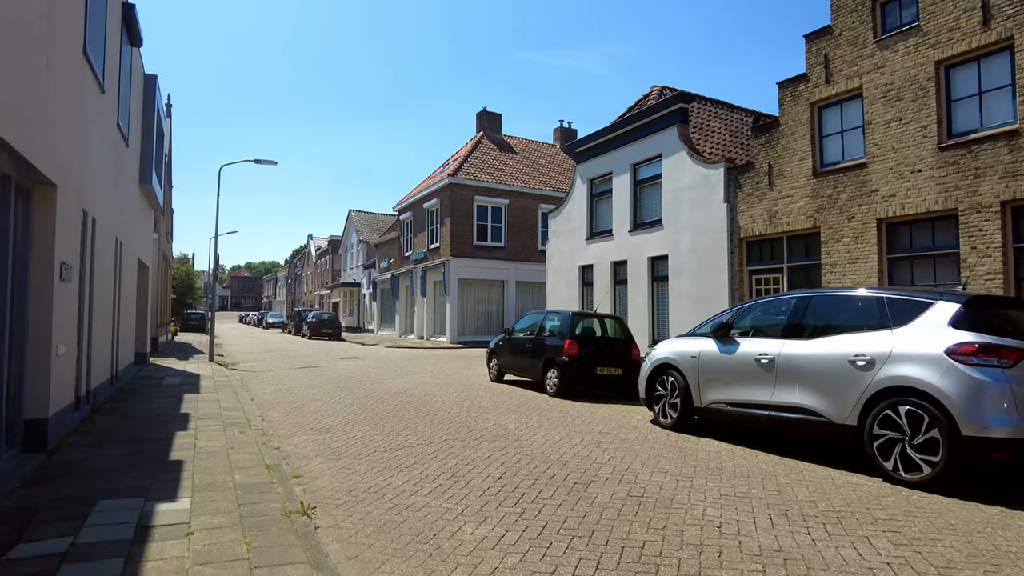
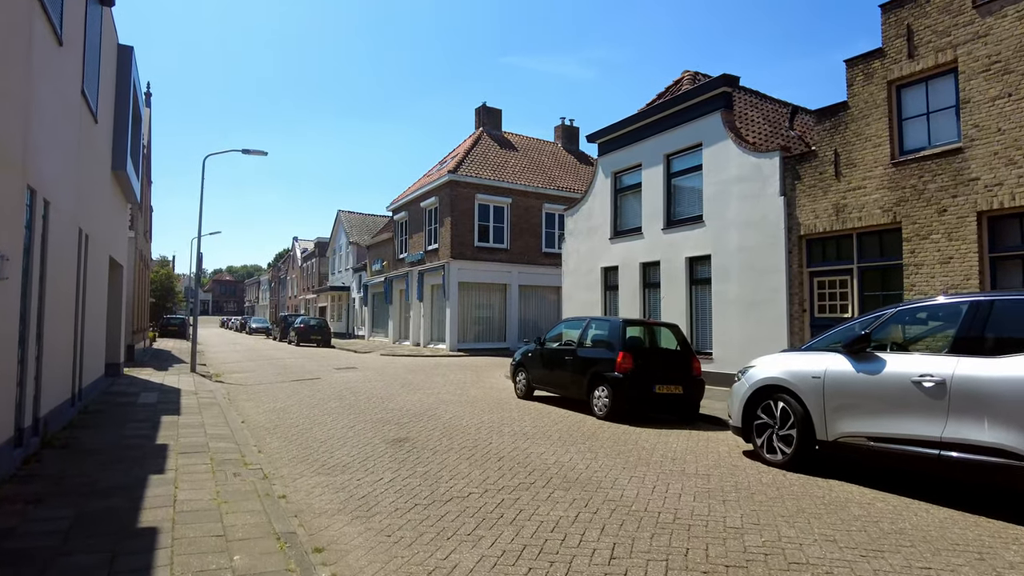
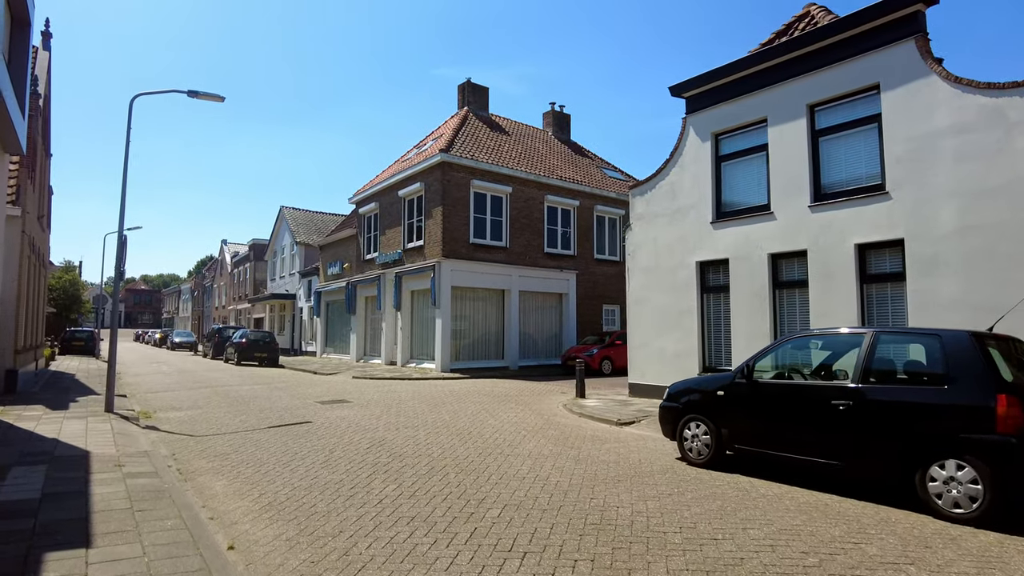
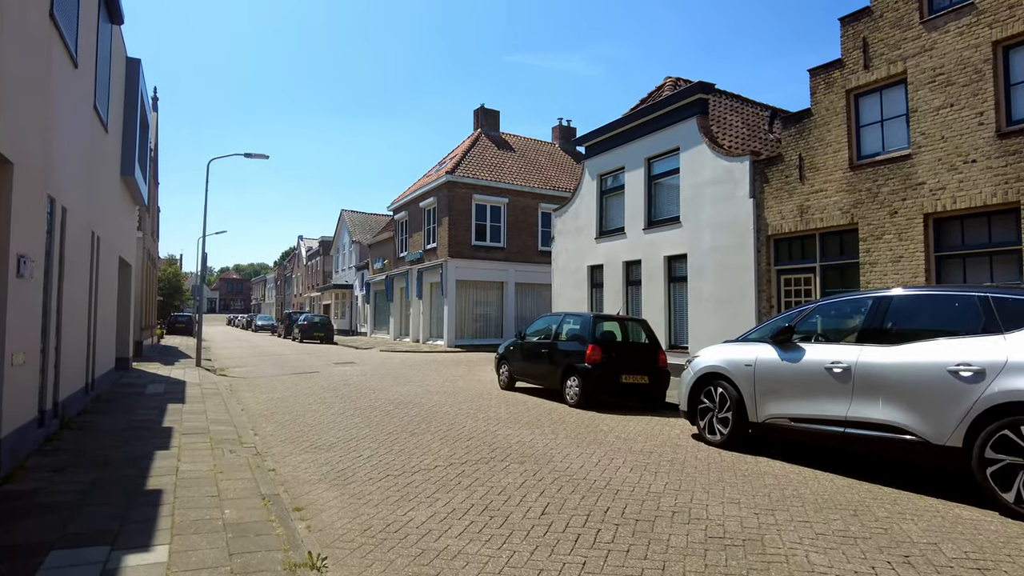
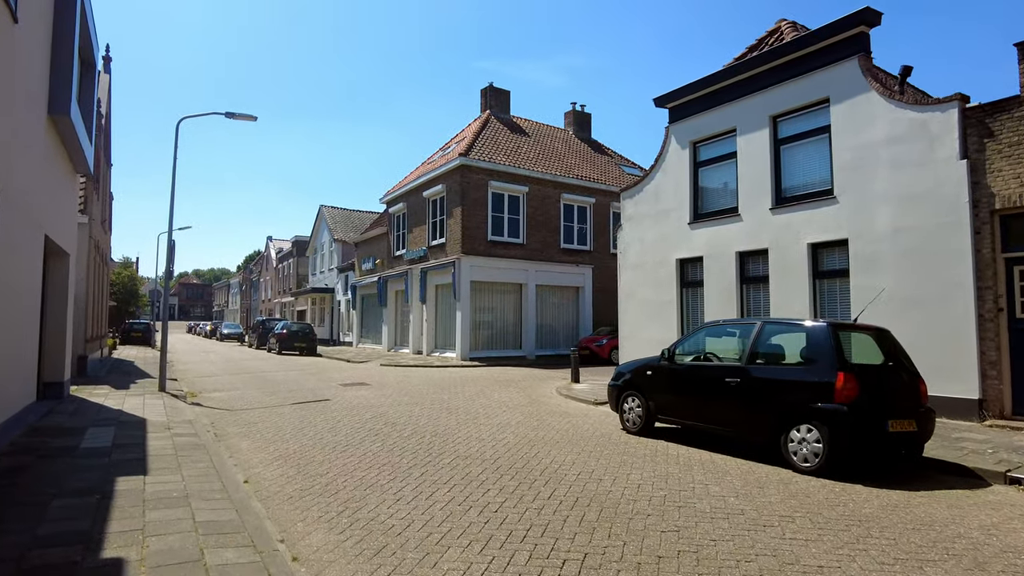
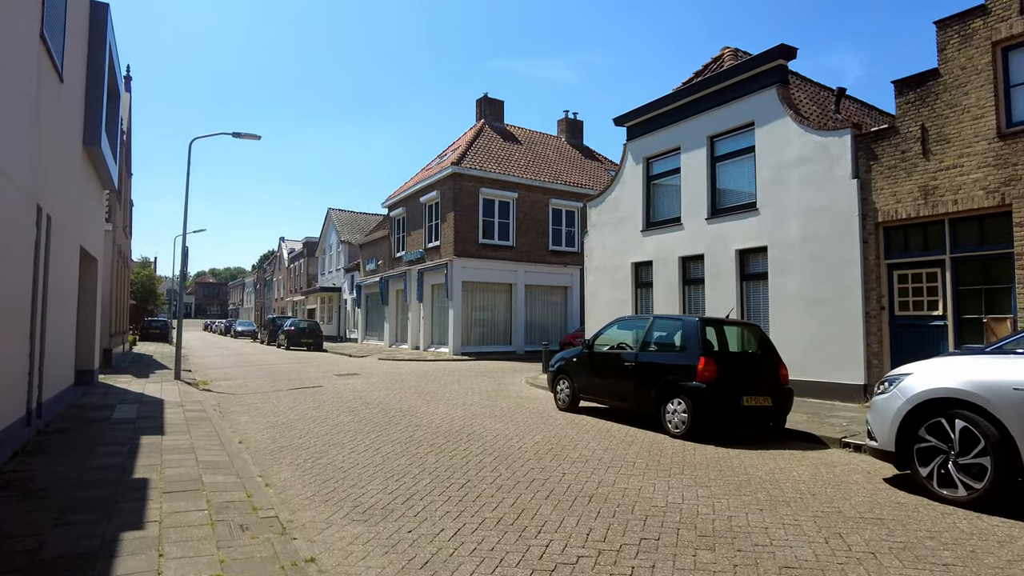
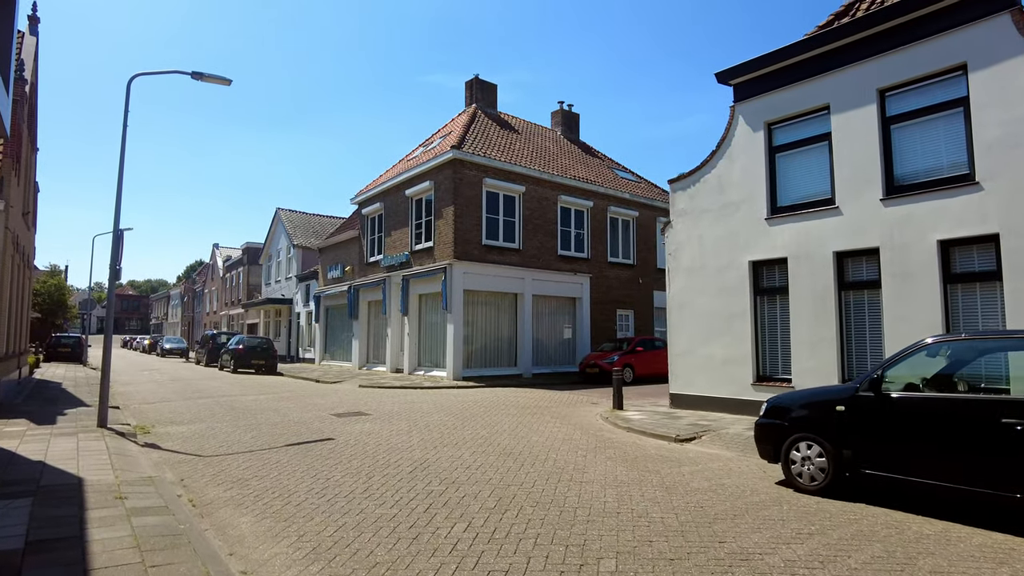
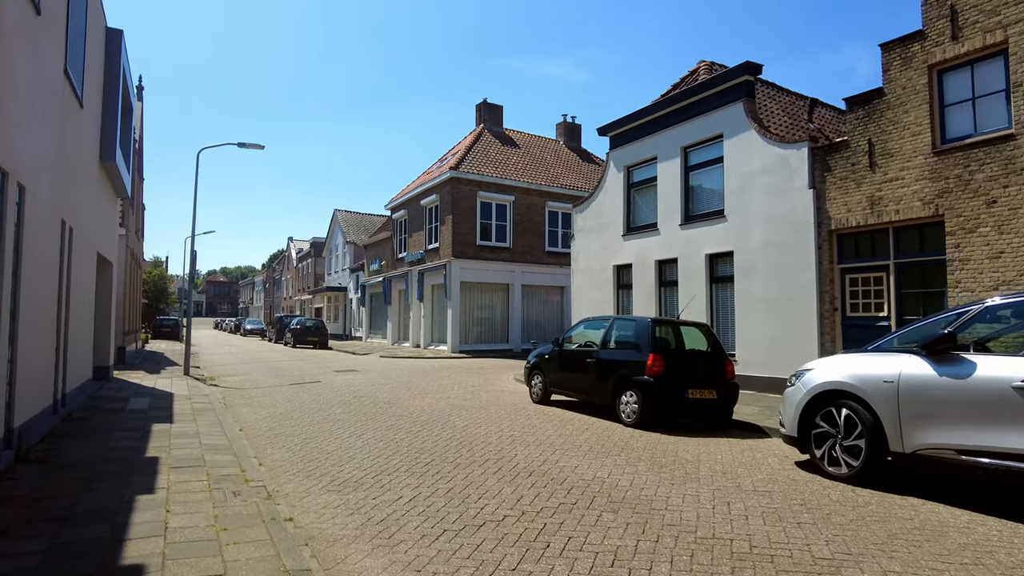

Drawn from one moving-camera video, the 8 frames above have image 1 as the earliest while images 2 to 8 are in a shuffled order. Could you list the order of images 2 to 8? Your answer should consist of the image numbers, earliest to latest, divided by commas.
4, 2, 8, 6, 5, 3, 7
